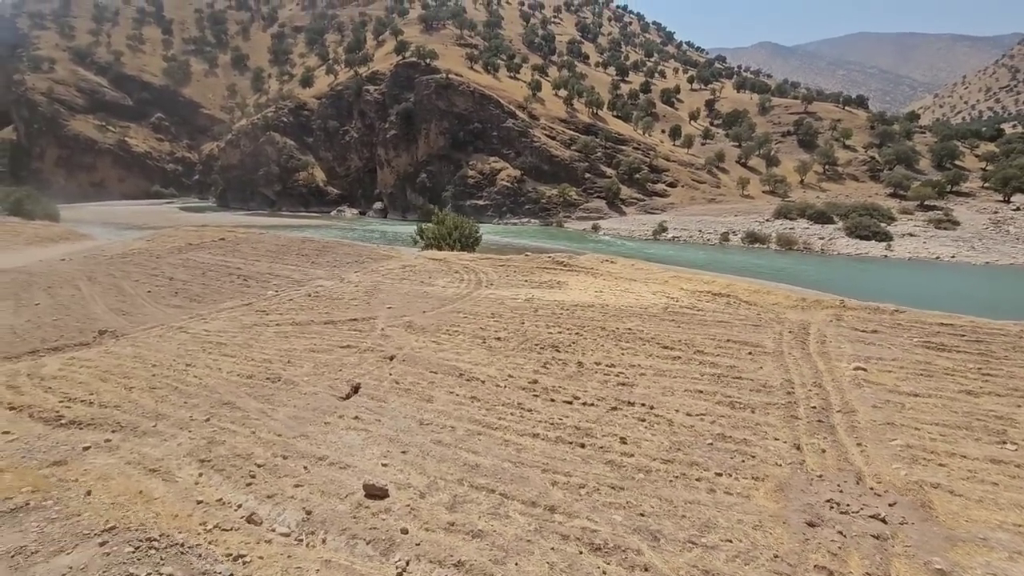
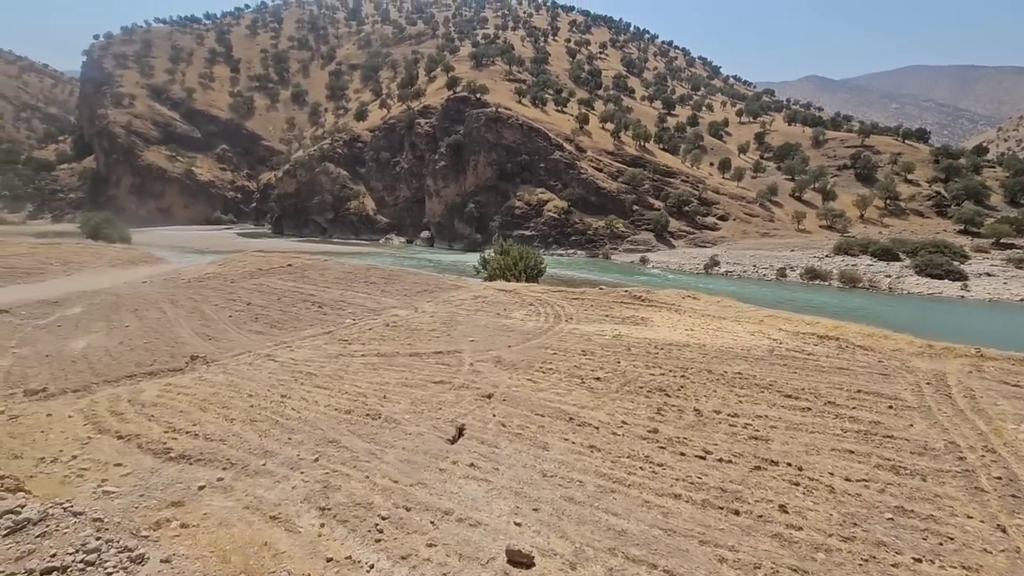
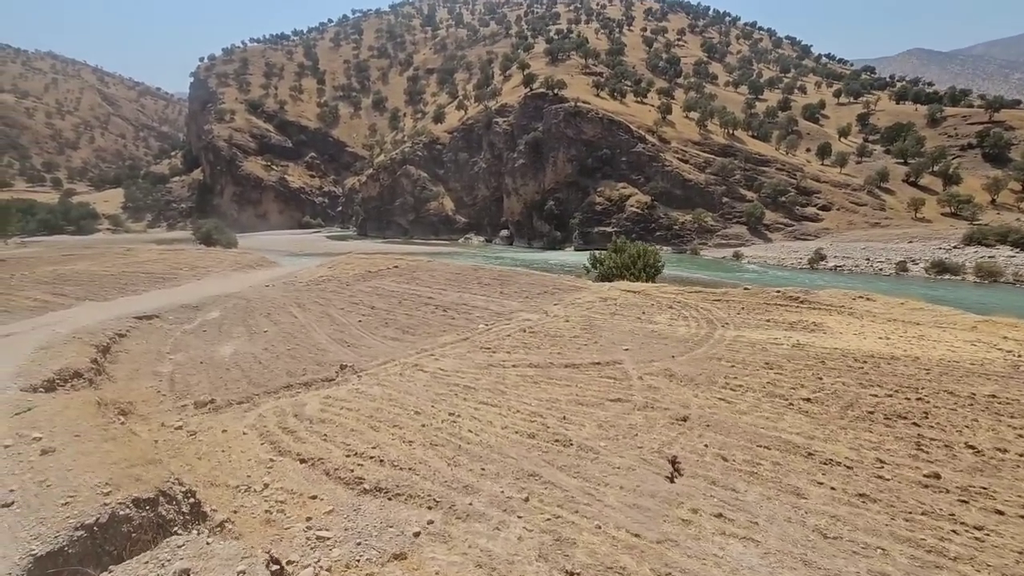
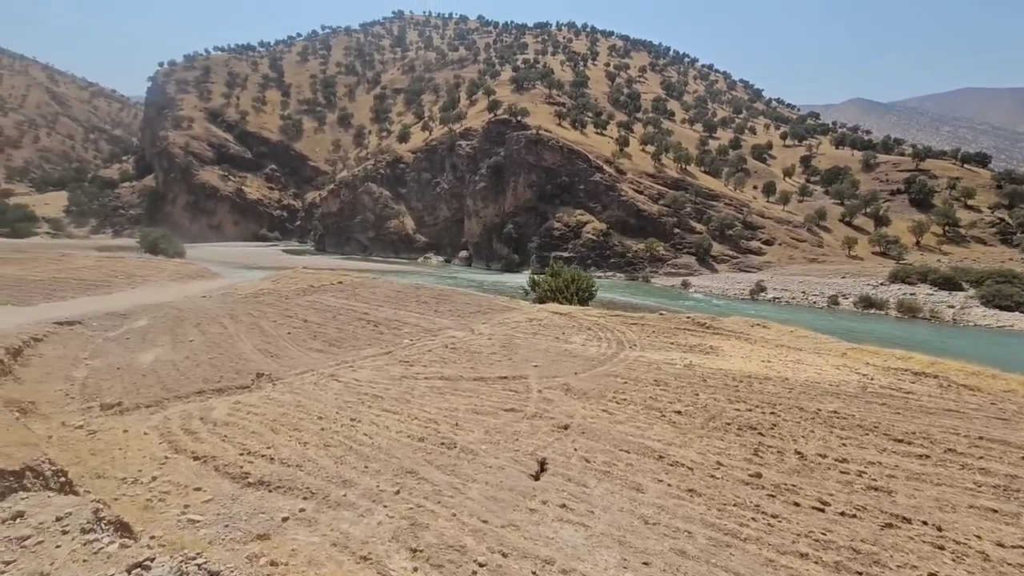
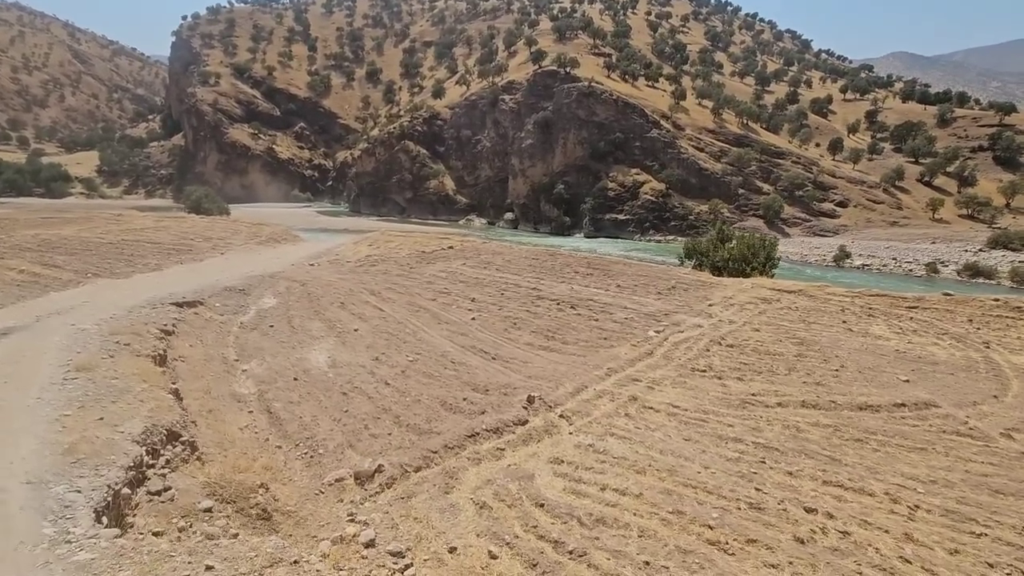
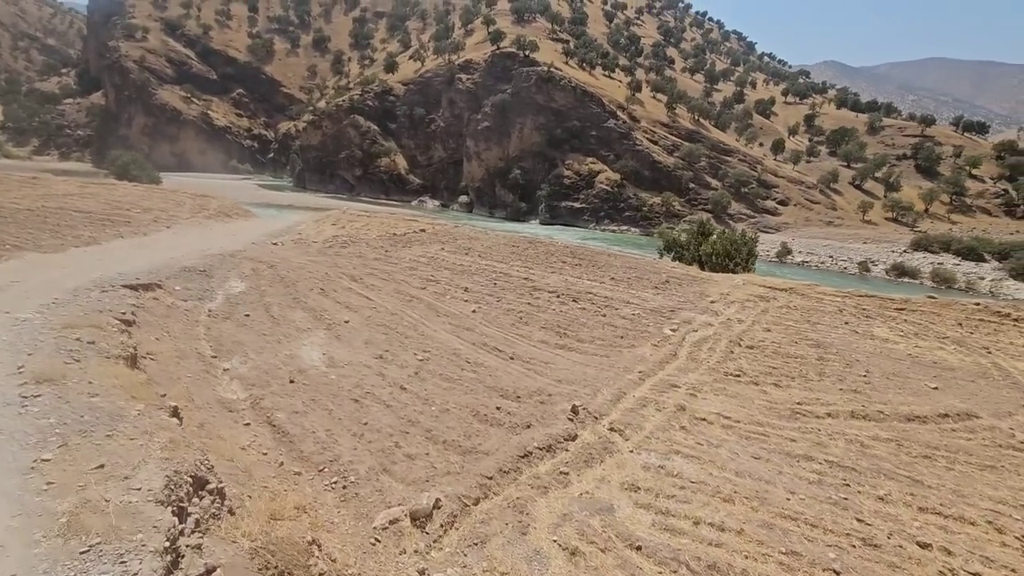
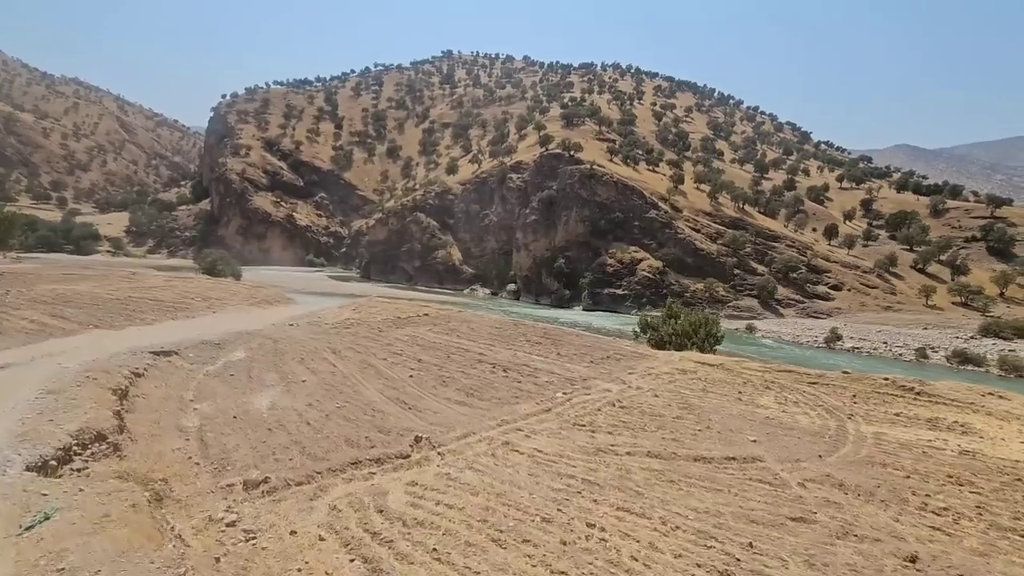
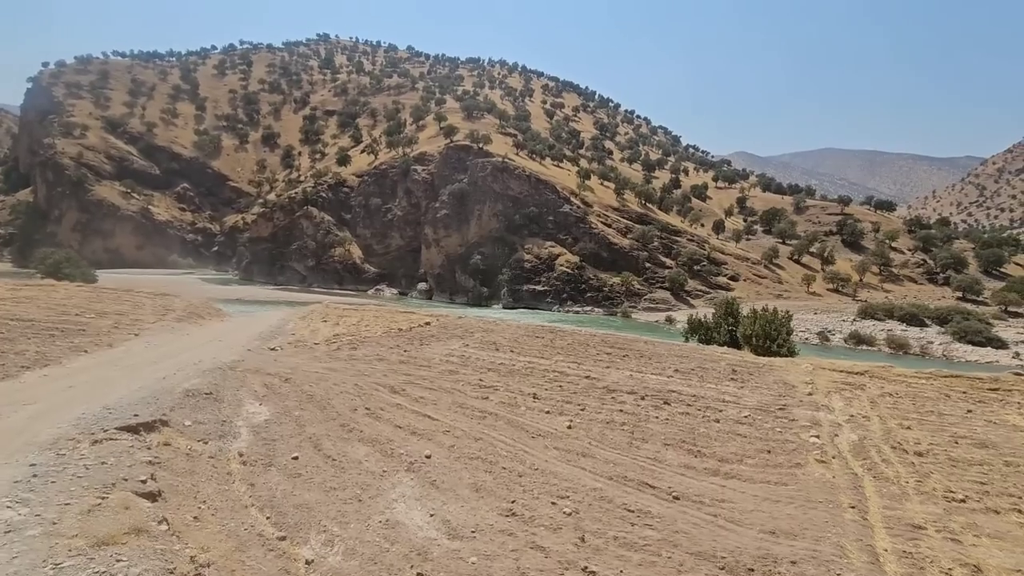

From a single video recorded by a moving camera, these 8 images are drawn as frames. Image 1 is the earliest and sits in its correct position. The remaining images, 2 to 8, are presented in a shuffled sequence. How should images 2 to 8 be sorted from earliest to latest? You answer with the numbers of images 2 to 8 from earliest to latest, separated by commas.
2, 4, 3, 7, 5, 6, 8
